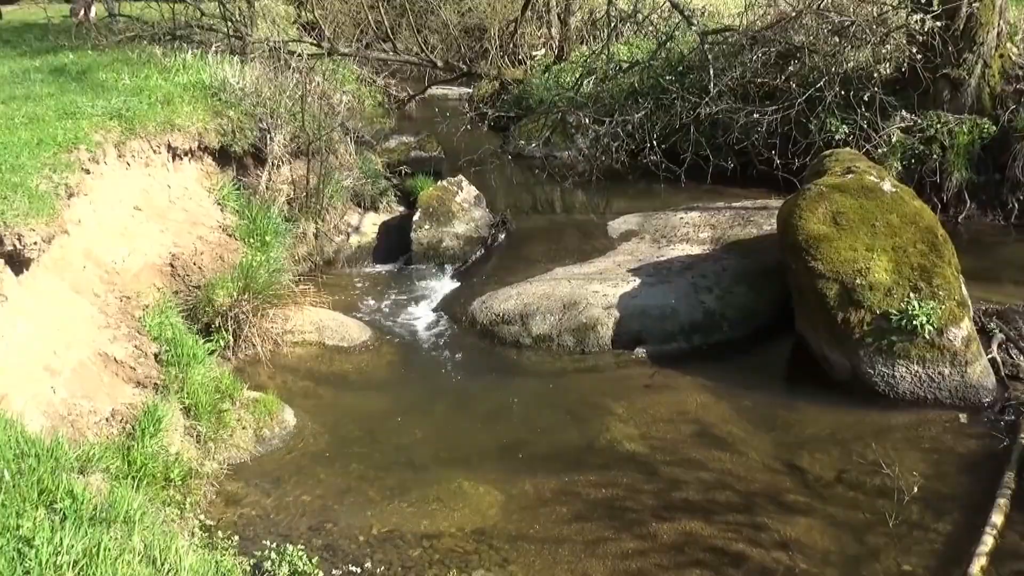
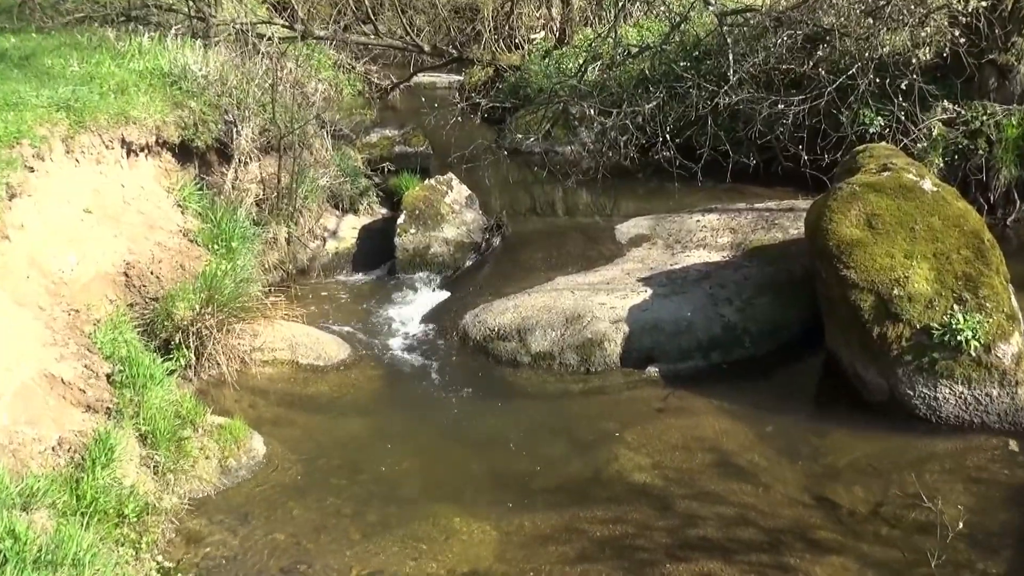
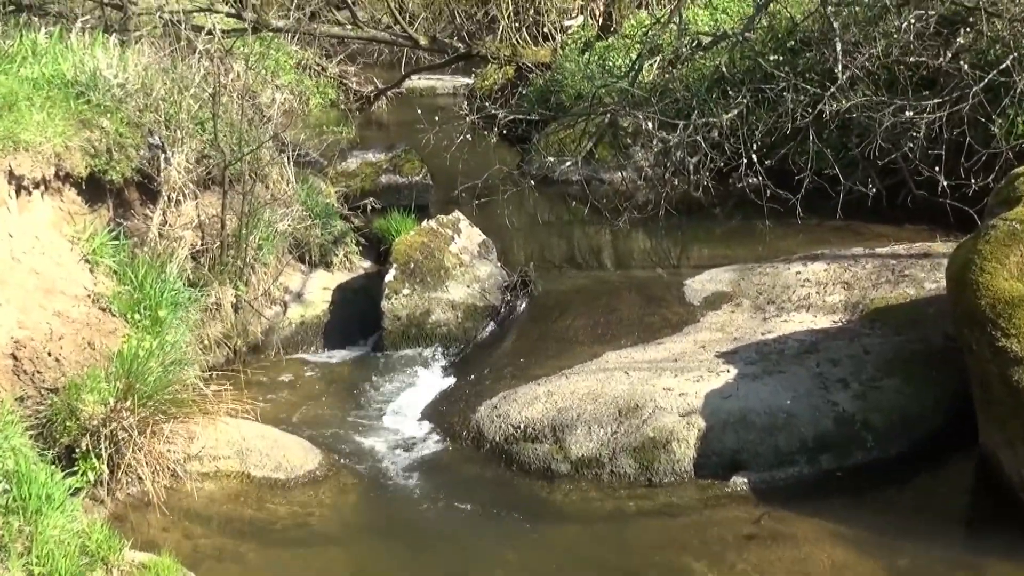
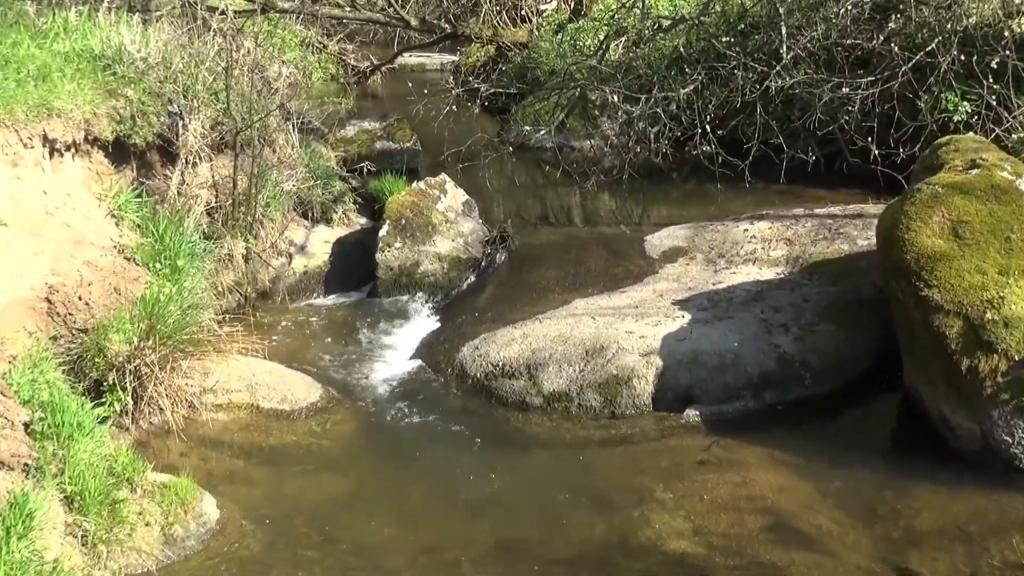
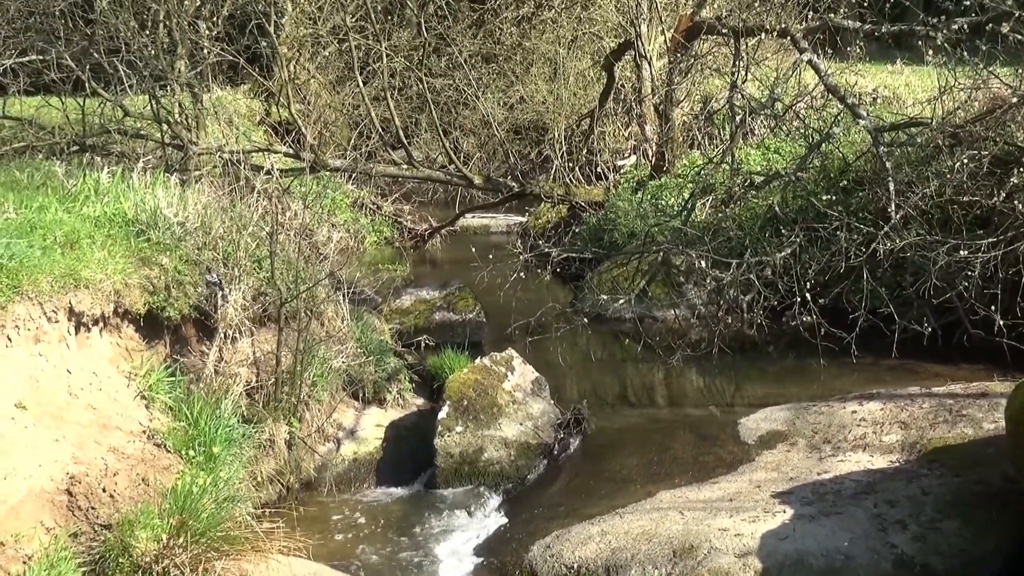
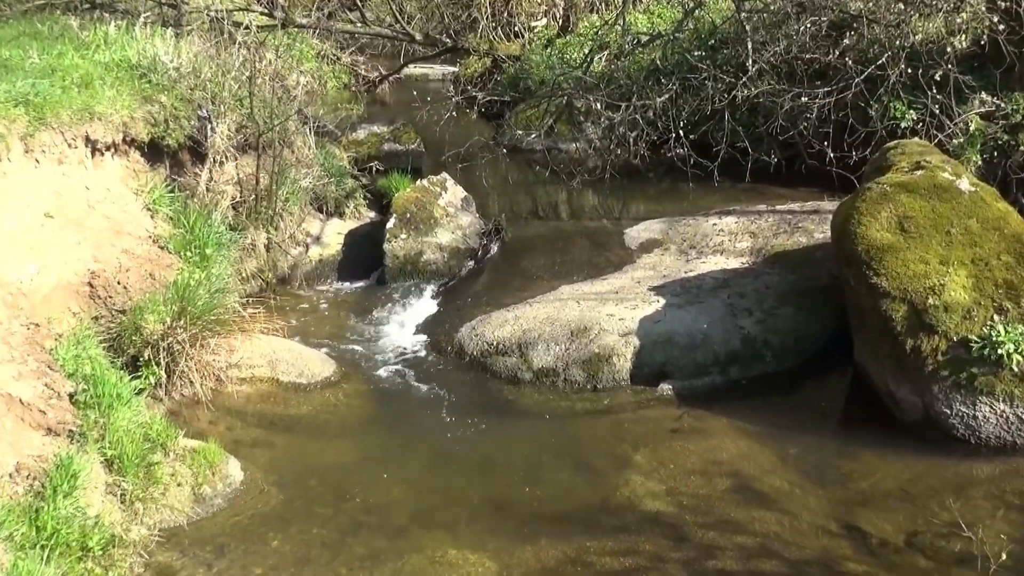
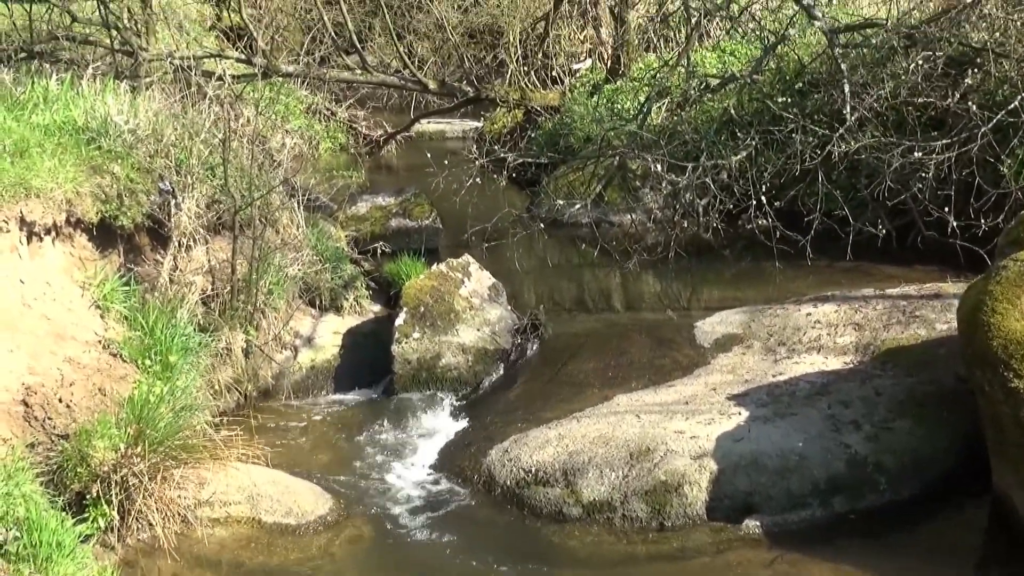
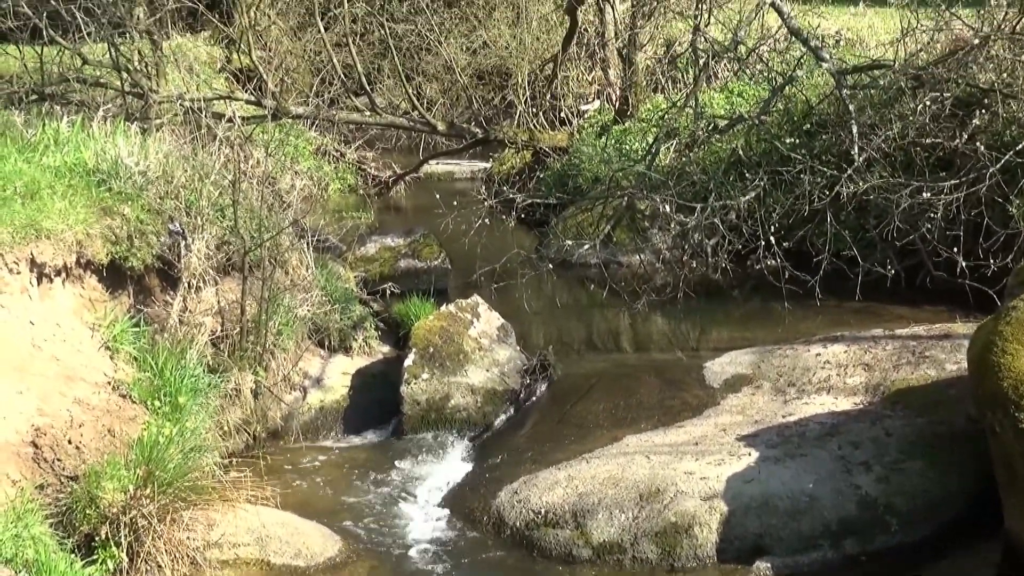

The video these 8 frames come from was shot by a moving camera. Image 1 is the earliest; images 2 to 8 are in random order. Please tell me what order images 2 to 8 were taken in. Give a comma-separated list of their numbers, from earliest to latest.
2, 6, 4, 3, 7, 8, 5
